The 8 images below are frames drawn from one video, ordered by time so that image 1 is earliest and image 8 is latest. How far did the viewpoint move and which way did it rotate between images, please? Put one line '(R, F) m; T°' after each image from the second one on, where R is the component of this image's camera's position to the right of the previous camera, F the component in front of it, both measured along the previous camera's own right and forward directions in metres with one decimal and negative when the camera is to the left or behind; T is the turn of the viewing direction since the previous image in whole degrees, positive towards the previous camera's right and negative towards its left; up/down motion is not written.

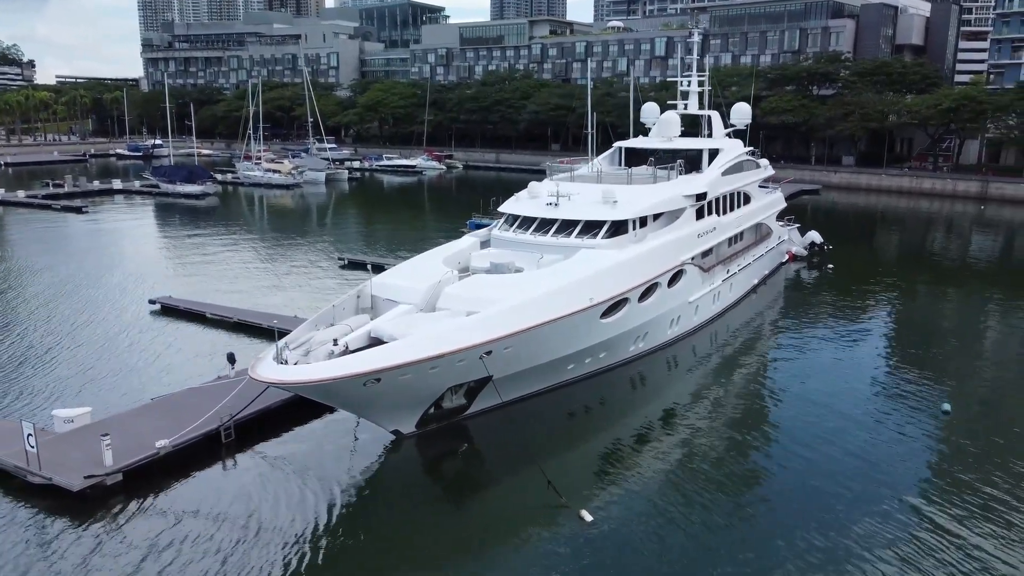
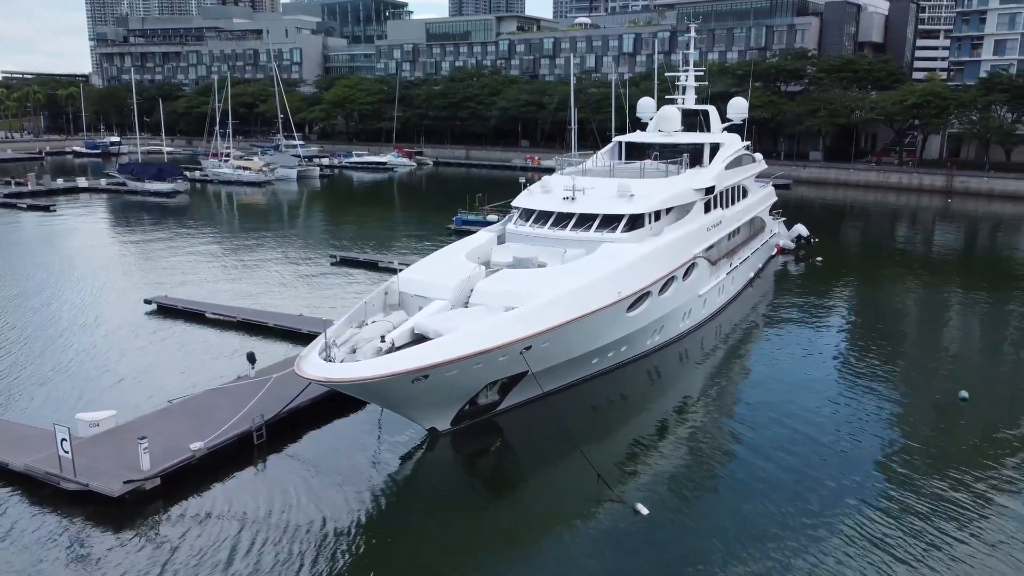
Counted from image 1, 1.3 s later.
(-1.2, +0.1) m; +3°
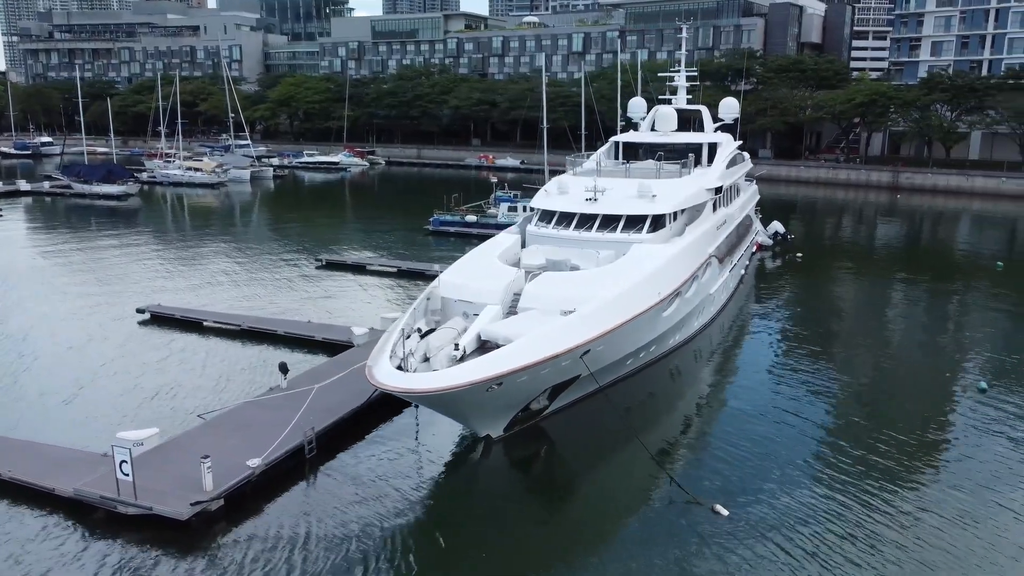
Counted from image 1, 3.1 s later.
(-1.8, +0.2) m; +4°
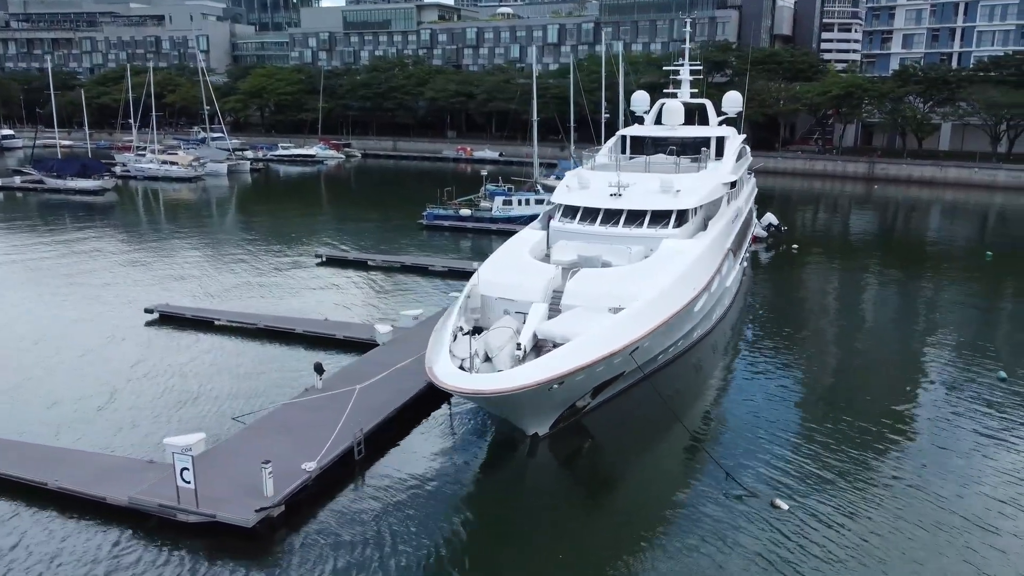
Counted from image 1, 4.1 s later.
(-1.2, +0.1) m; +2°
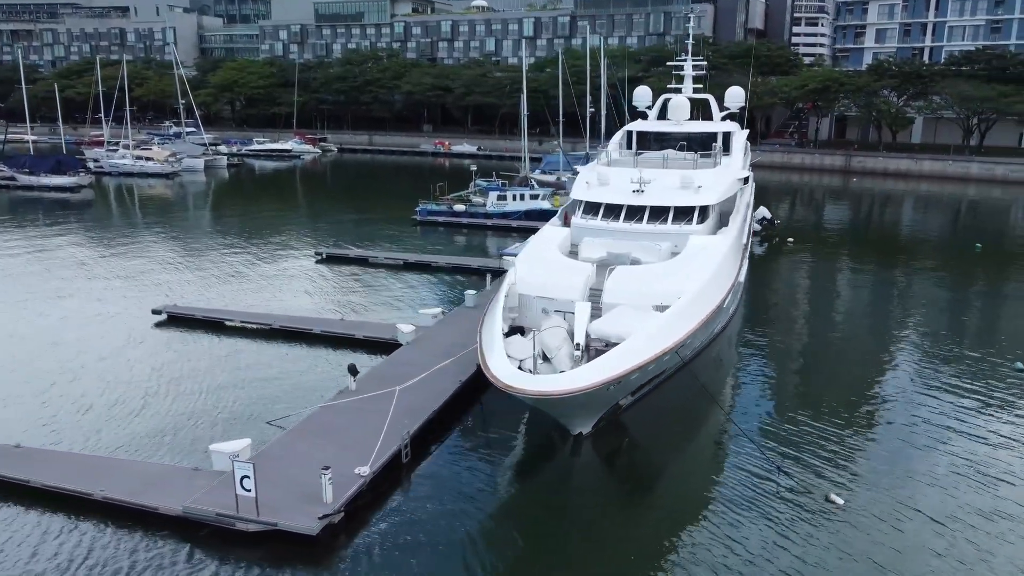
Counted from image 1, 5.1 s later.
(-1.1, +0.1) m; +2°
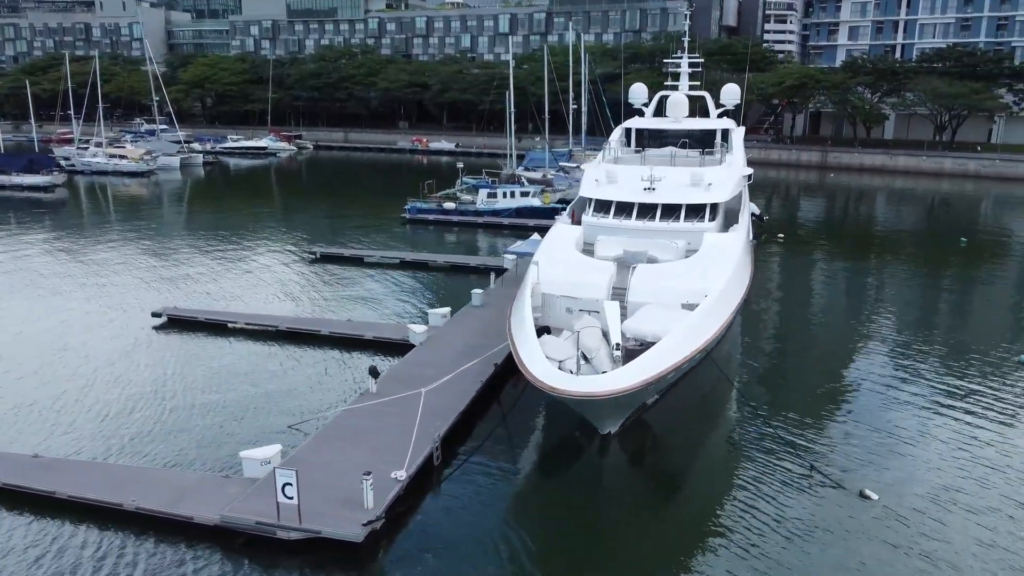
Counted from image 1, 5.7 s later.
(-0.9, +0.1) m; +2°
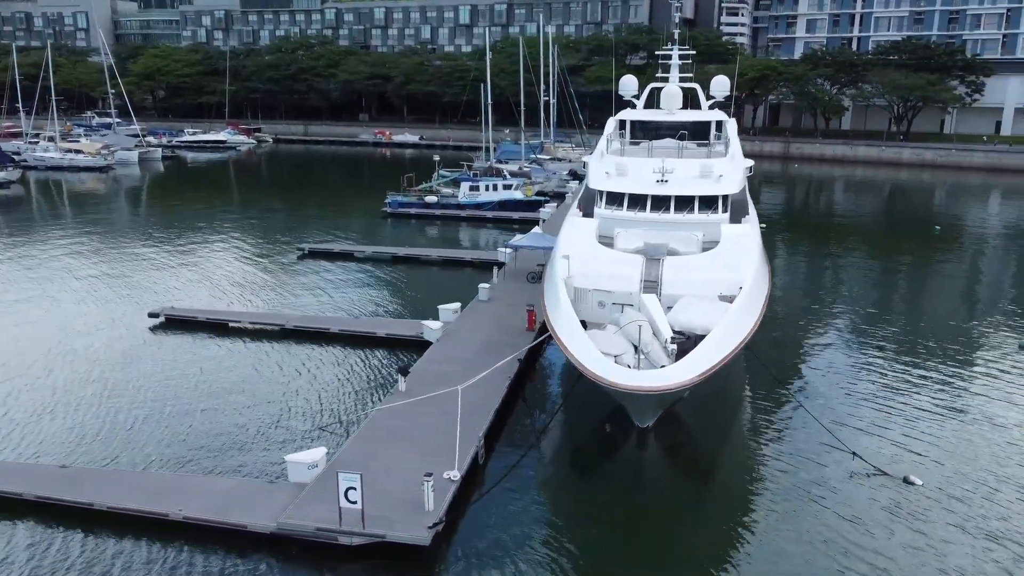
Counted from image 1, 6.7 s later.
(-1.3, +0.2) m; +3°
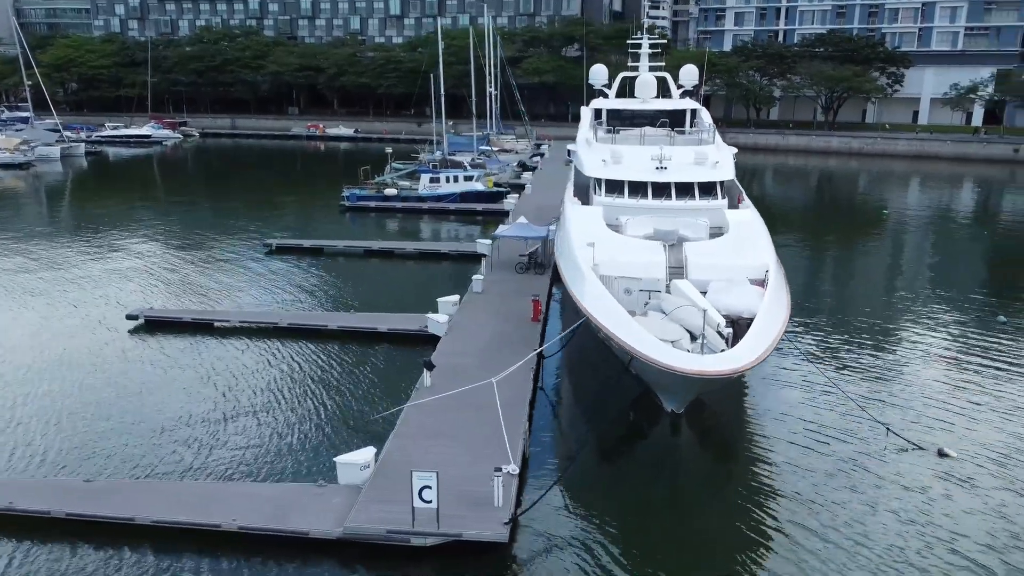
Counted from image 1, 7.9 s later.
(-1.6, +0.3) m; +5°
